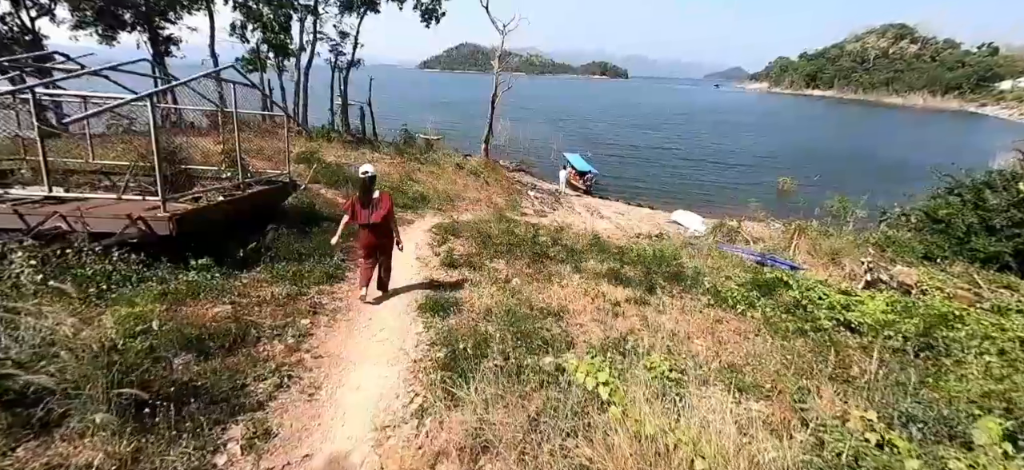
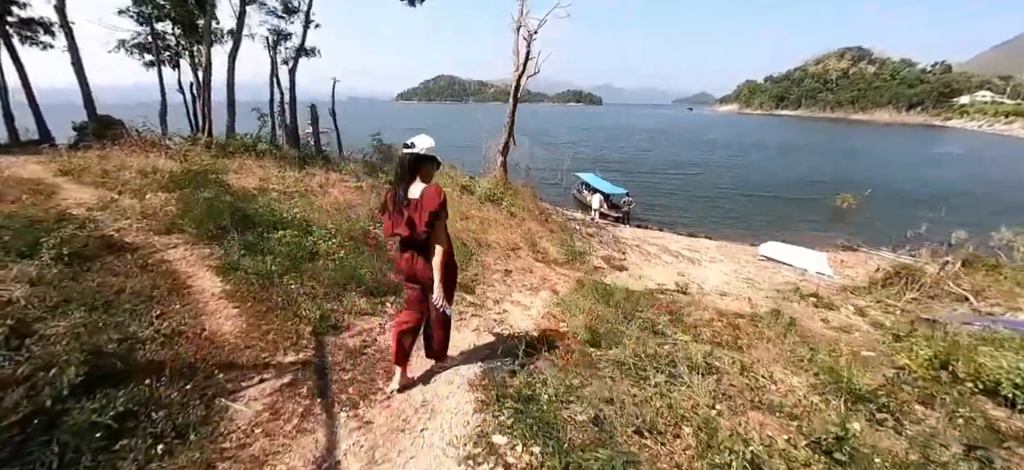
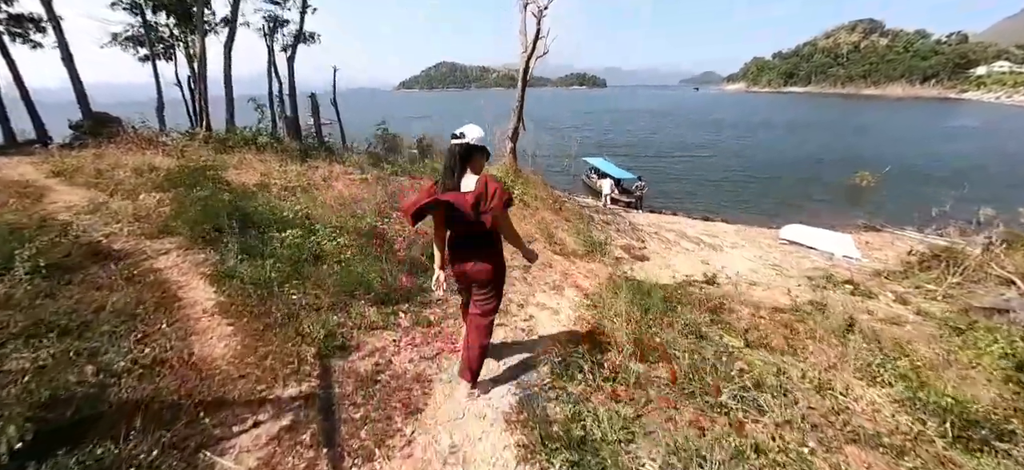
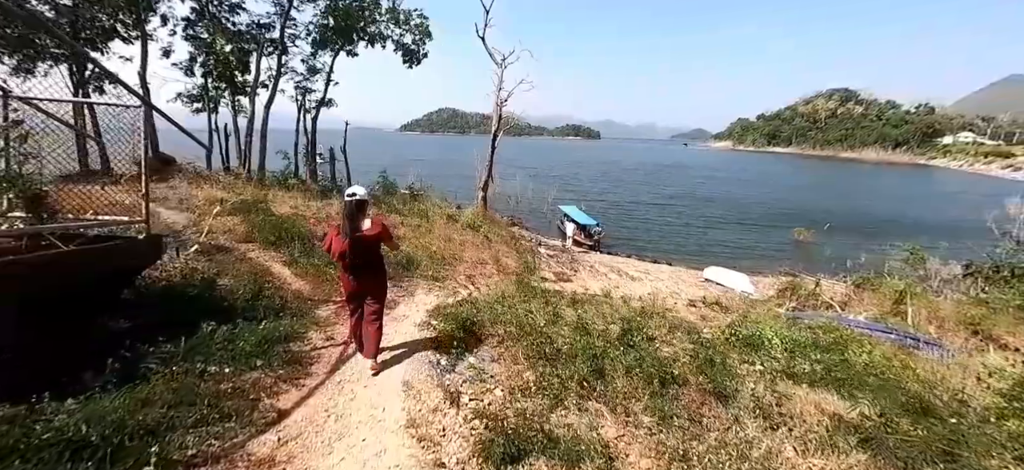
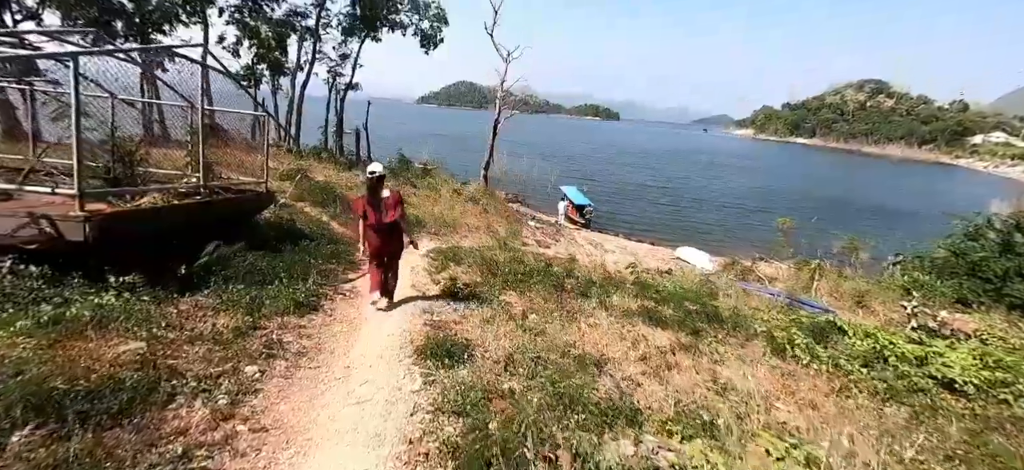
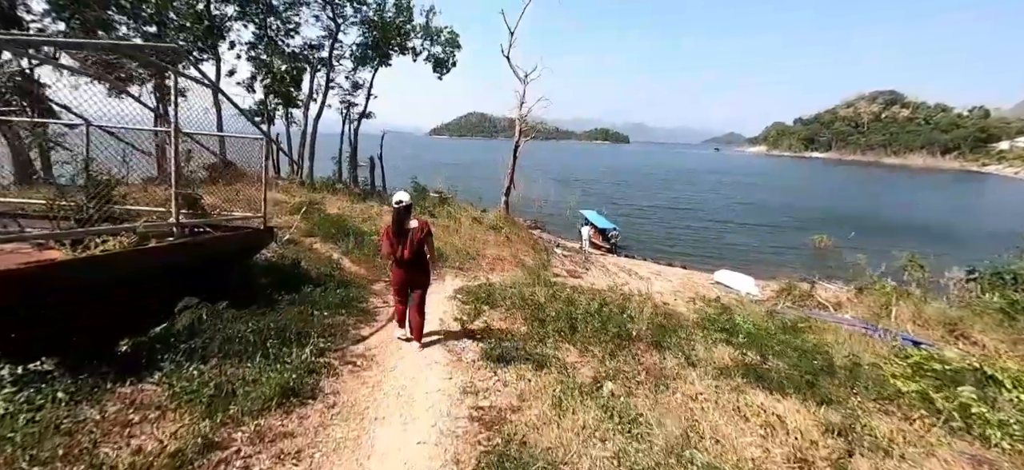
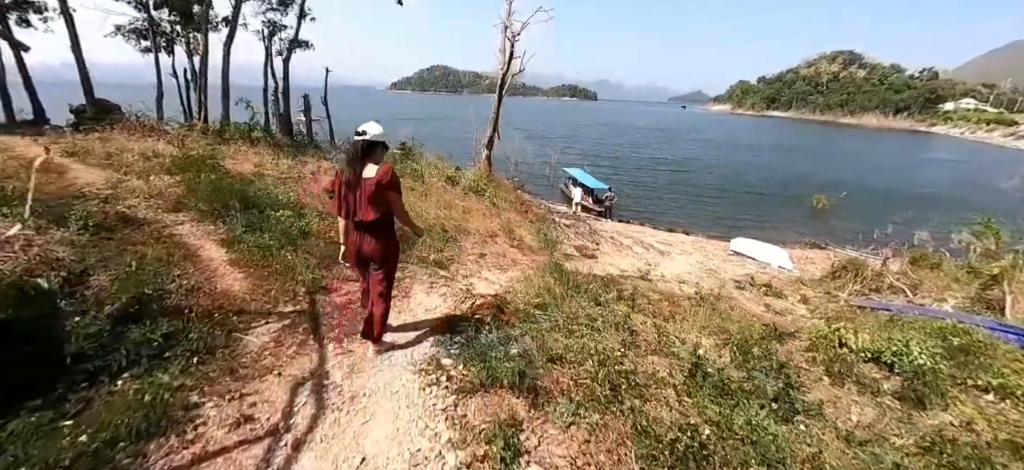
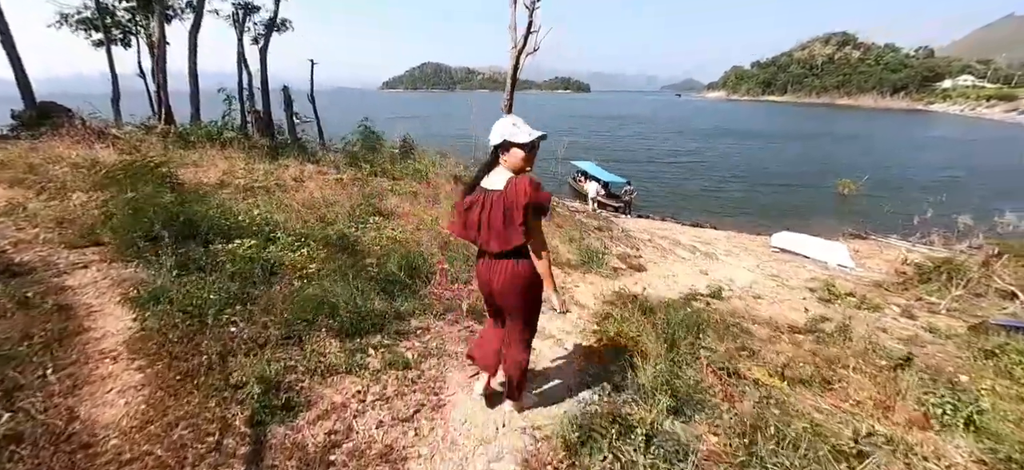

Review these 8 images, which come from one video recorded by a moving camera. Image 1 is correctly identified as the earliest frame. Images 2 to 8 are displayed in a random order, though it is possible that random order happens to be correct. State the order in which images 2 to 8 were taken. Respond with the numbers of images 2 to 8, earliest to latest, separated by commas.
5, 6, 4, 7, 2, 3, 8
